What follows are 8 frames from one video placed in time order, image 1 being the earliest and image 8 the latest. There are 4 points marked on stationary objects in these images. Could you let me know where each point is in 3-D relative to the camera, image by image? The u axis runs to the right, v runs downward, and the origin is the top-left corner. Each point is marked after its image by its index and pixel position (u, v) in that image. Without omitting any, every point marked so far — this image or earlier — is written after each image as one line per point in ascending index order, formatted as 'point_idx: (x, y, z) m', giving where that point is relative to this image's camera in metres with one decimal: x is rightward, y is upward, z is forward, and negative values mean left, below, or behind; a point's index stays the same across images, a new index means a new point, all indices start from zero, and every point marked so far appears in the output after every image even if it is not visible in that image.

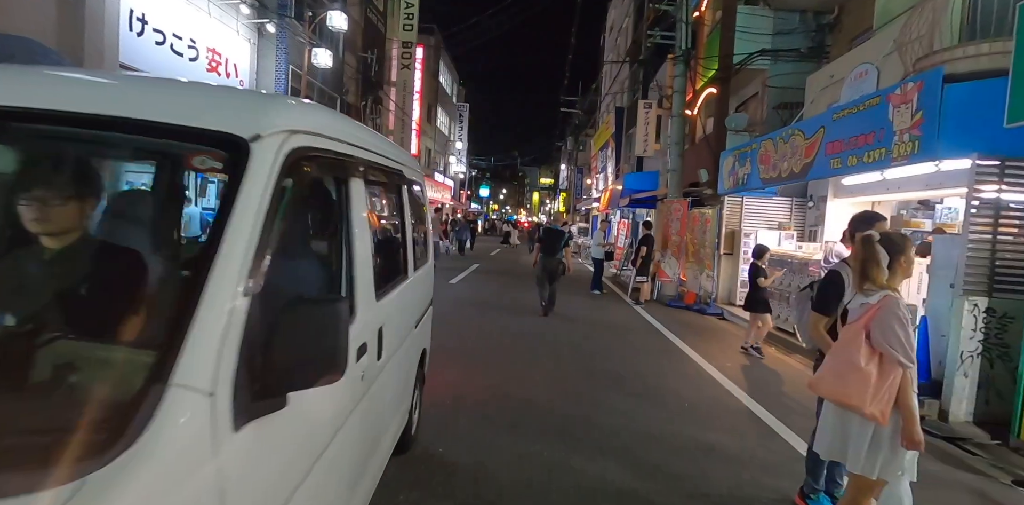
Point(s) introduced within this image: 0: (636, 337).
0: (+2.4, -1.5, +10.1) m
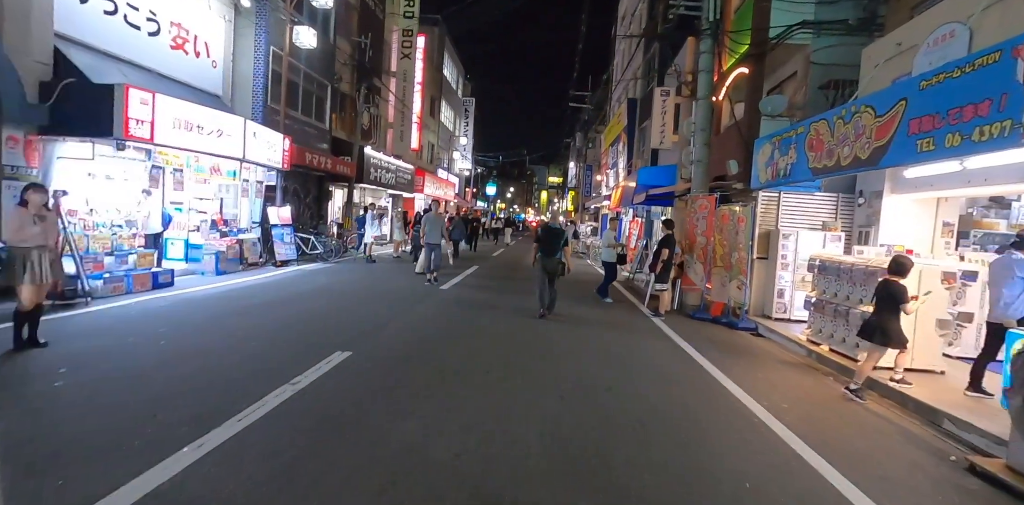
0: (+2.3, -1.5, +8.3) m
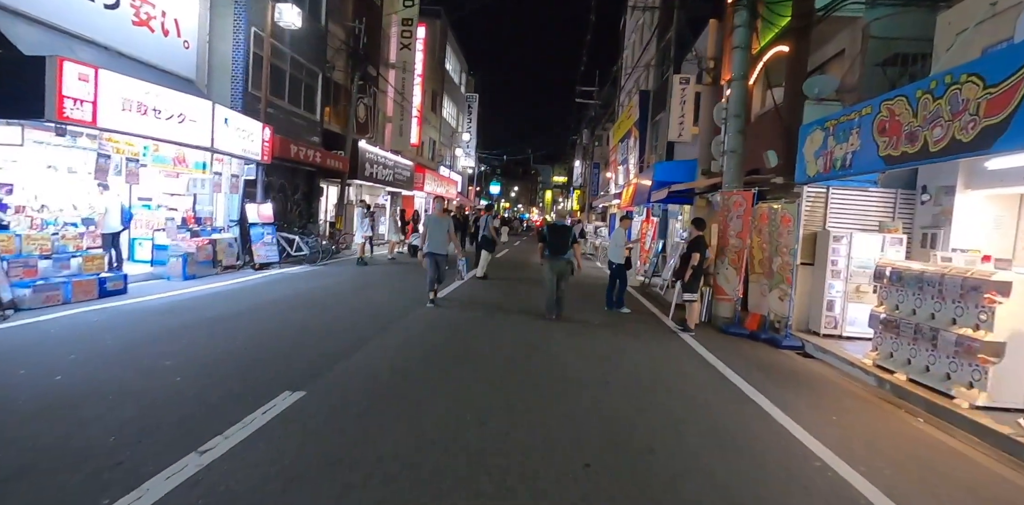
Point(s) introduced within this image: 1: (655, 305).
0: (+2.4, -1.6, +6.8) m
1: (+3.3, -1.2, +12.2) m
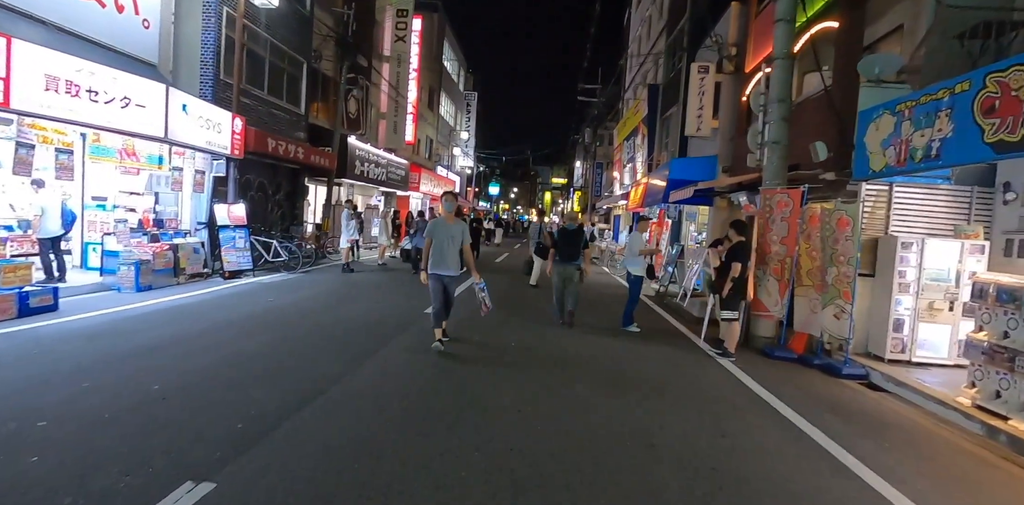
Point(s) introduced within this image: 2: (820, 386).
0: (+2.5, -1.8, +5.2) m
1: (+3.4, -1.4, +10.6) m
2: (+4.3, -1.8, +7.4) m
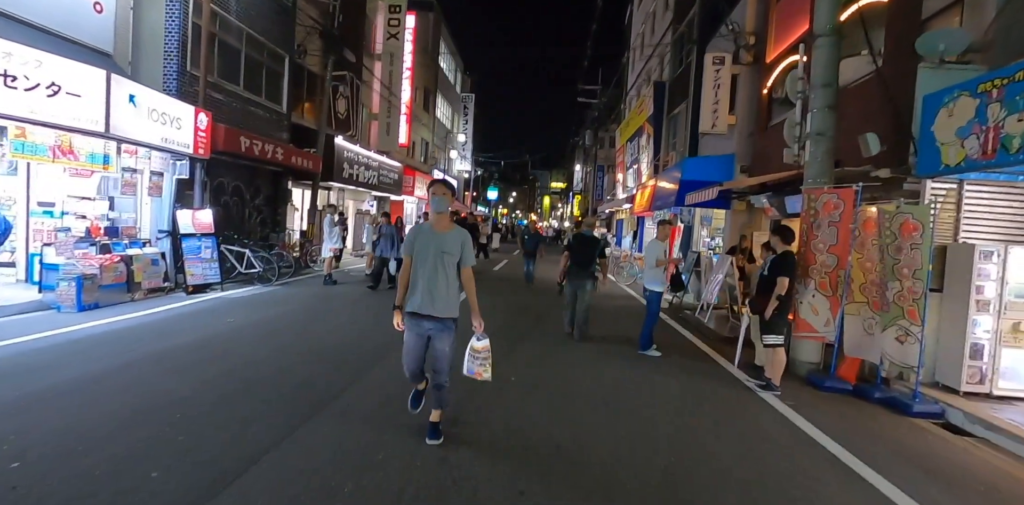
0: (+2.5, -1.9, +3.8) m
1: (+3.4, -1.5, +9.2) m
2: (+4.3, -2.0, +6.0) m
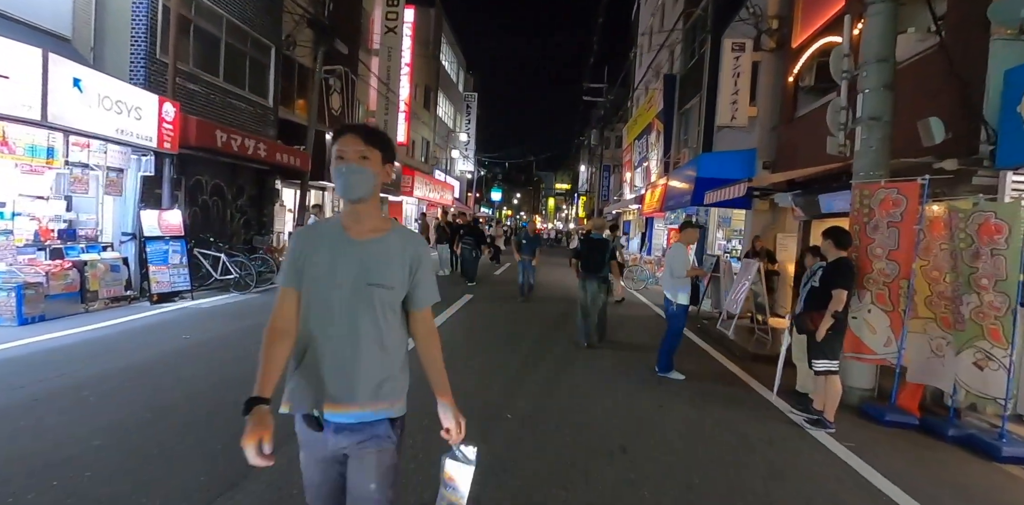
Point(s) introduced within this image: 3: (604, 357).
0: (+2.4, -2.0, +2.6) m
1: (+3.4, -1.6, +8.0) m
2: (+4.2, -2.1, +4.8) m
3: (+1.4, -1.6, +7.8) m
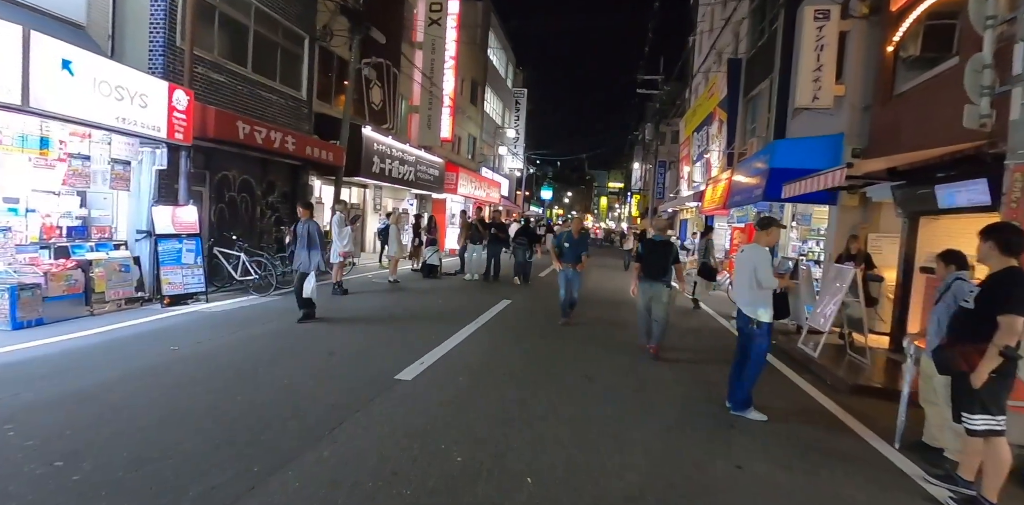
0: (+2.3, -2.0, +1.1) m
1: (+3.8, -1.7, +6.4) m
2: (+4.4, -2.1, +3.1) m
3: (+1.8, -1.6, +6.4) m
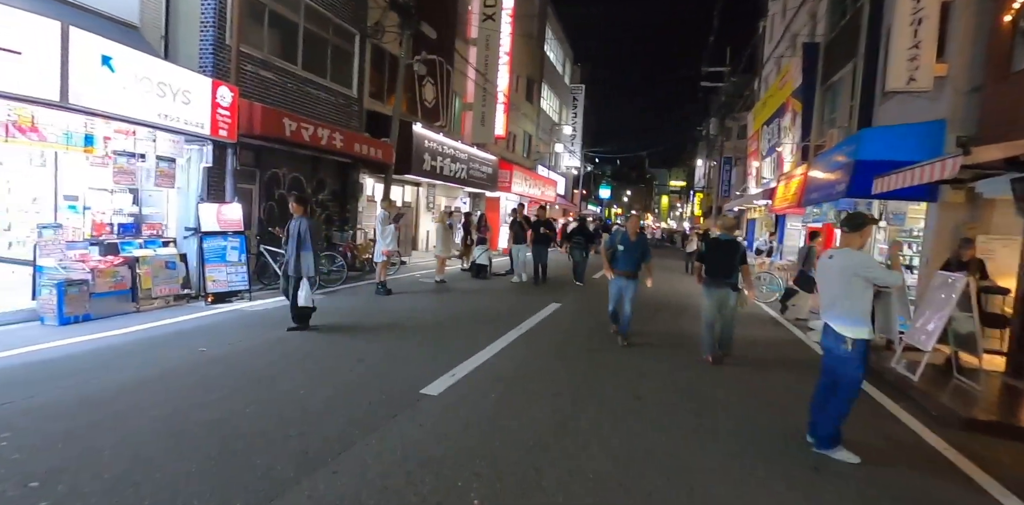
0: (+2.2, -2.1, +0.2) m
1: (+4.2, -1.7, +5.3) m
2: (+4.4, -2.2, +2.0) m
3: (+2.2, -1.7, +5.5) m
